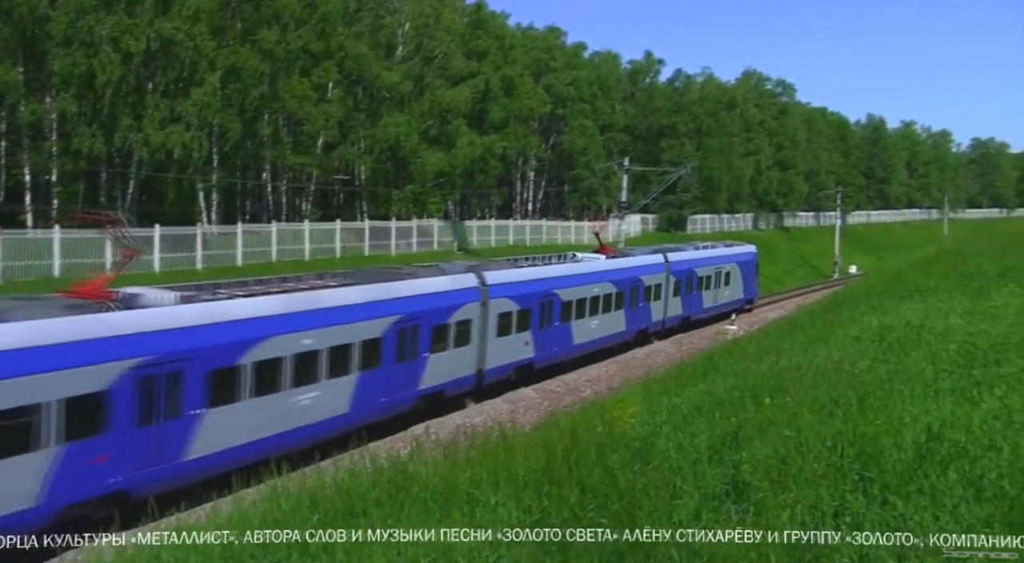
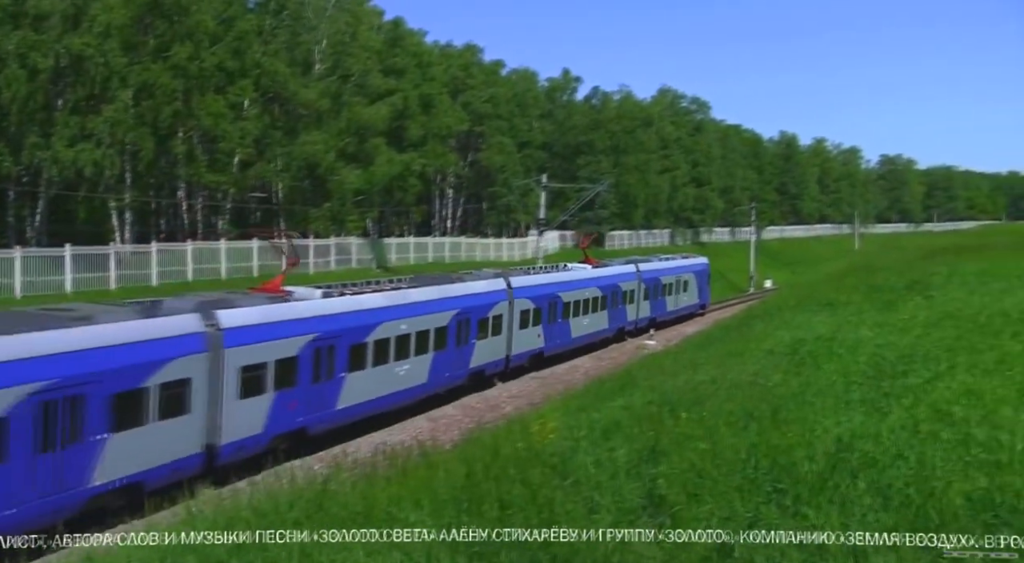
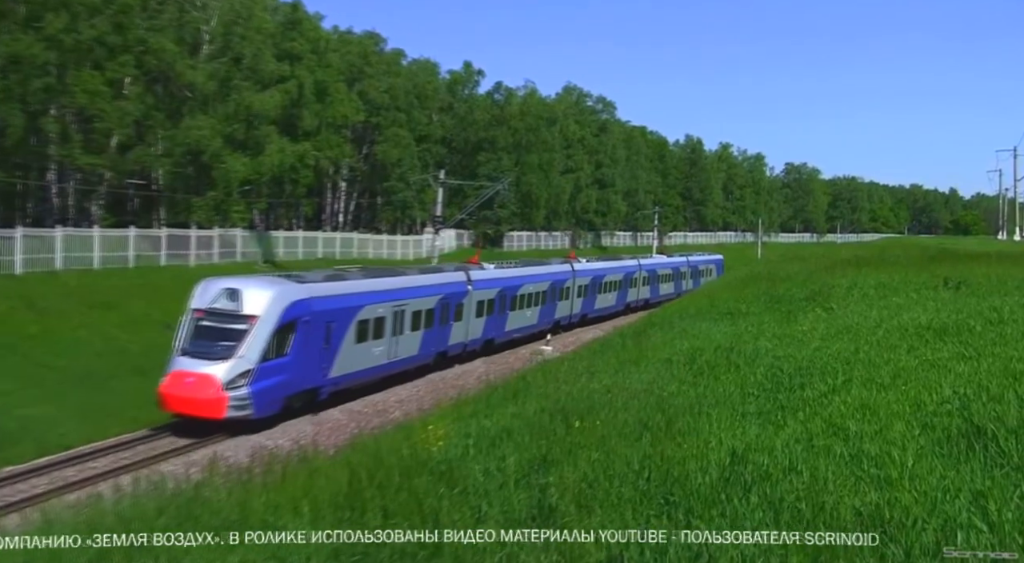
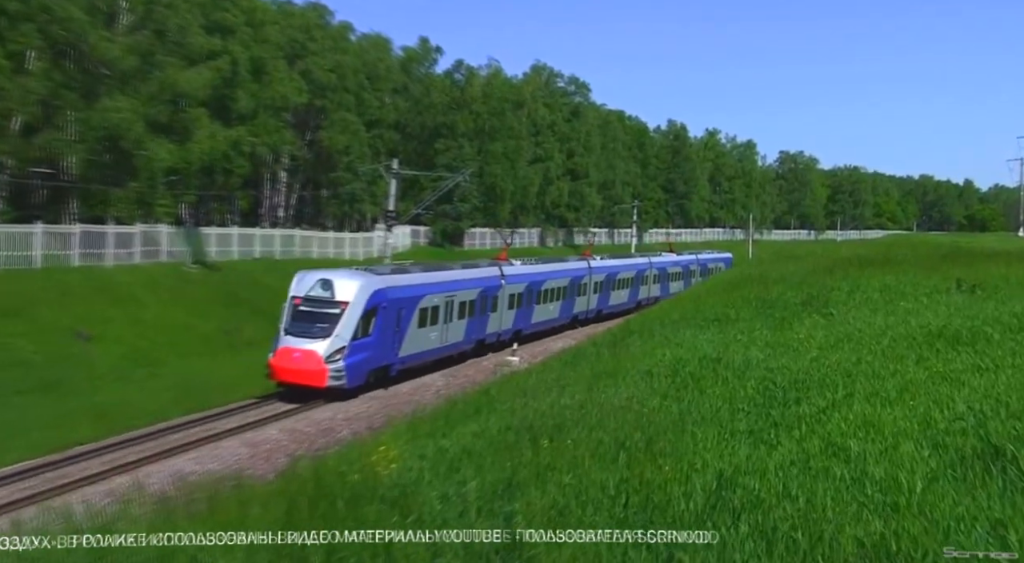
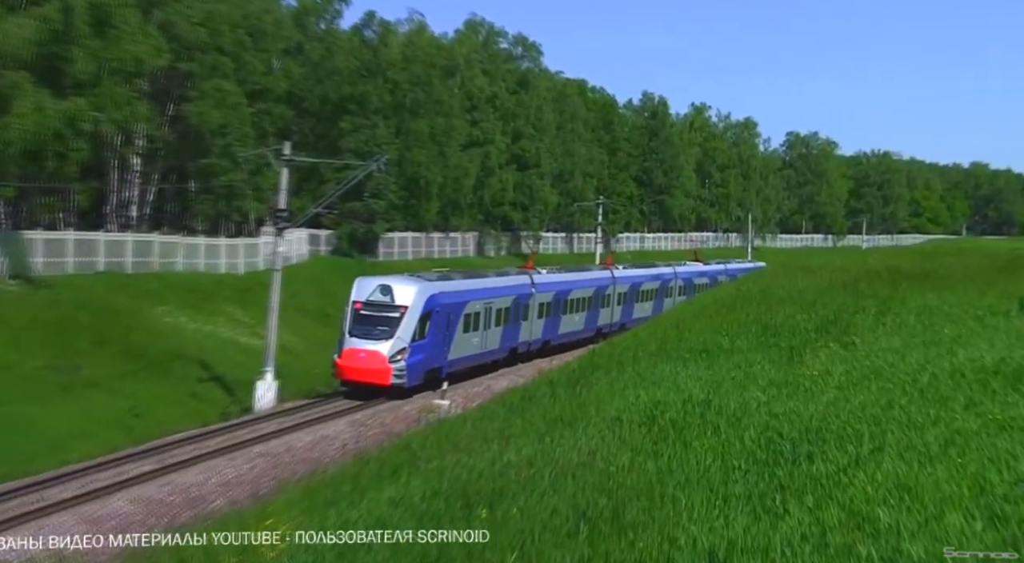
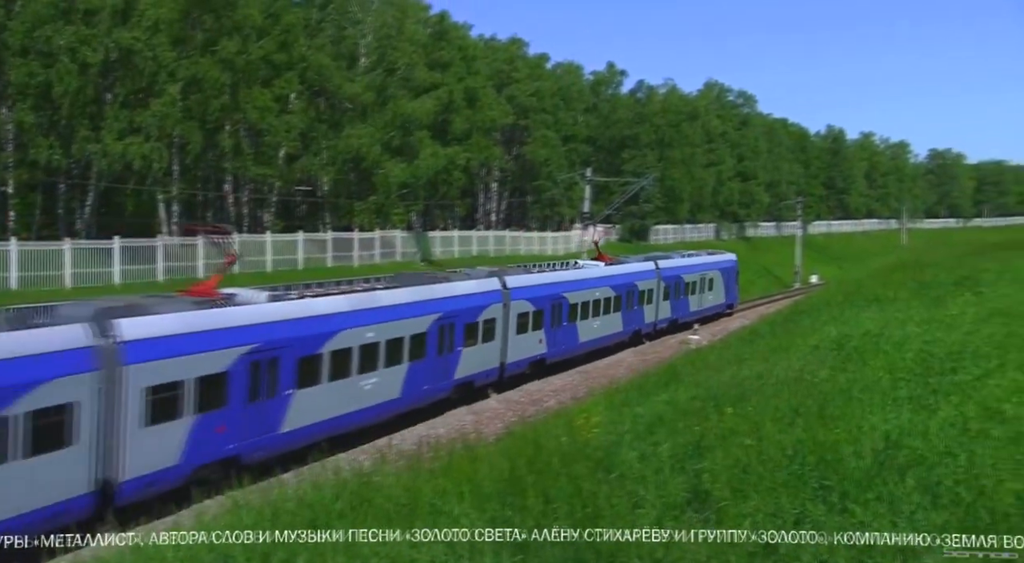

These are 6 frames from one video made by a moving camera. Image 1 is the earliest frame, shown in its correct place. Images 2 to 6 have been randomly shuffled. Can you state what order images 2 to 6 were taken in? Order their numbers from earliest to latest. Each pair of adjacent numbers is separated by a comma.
6, 2, 3, 4, 5
